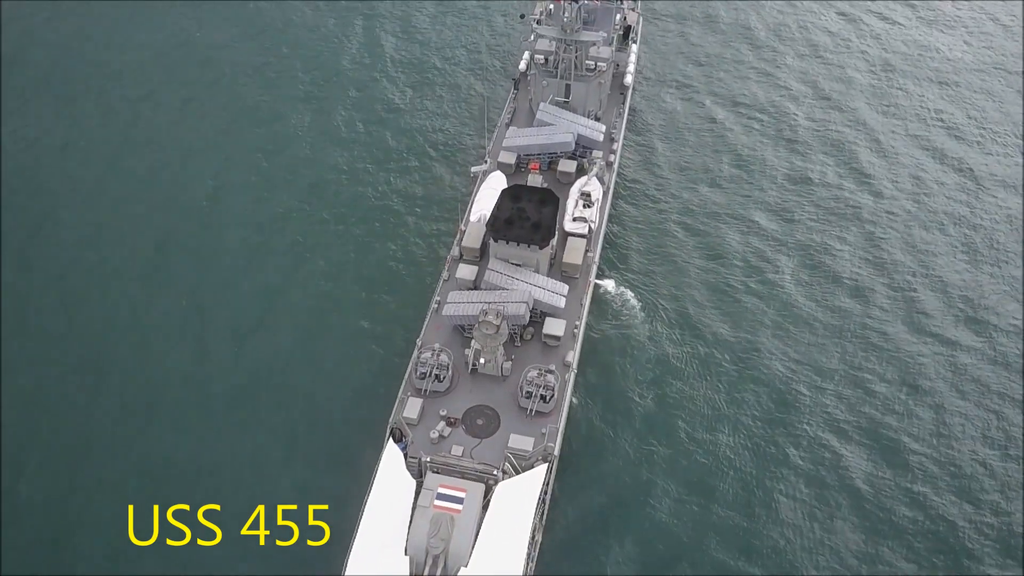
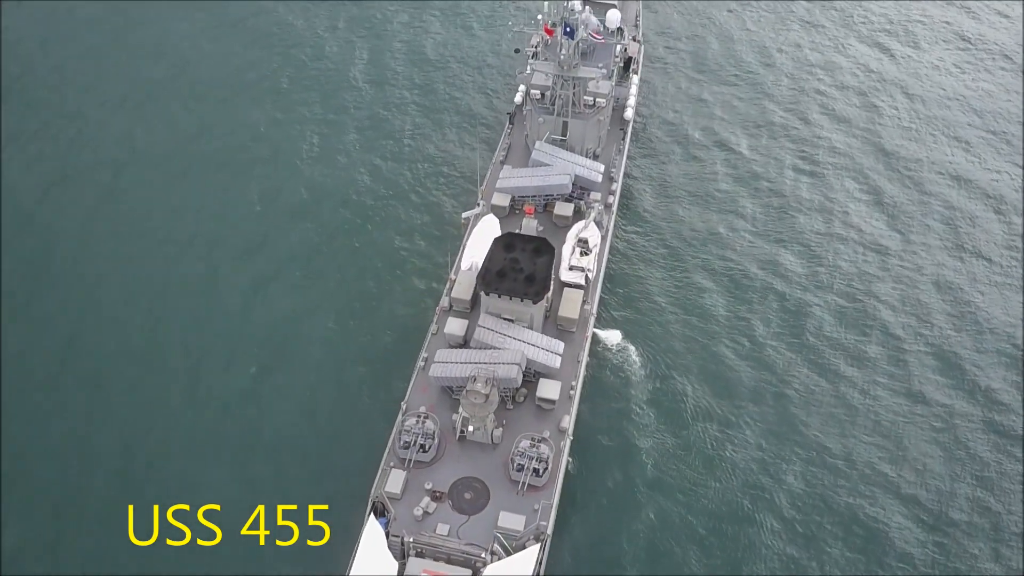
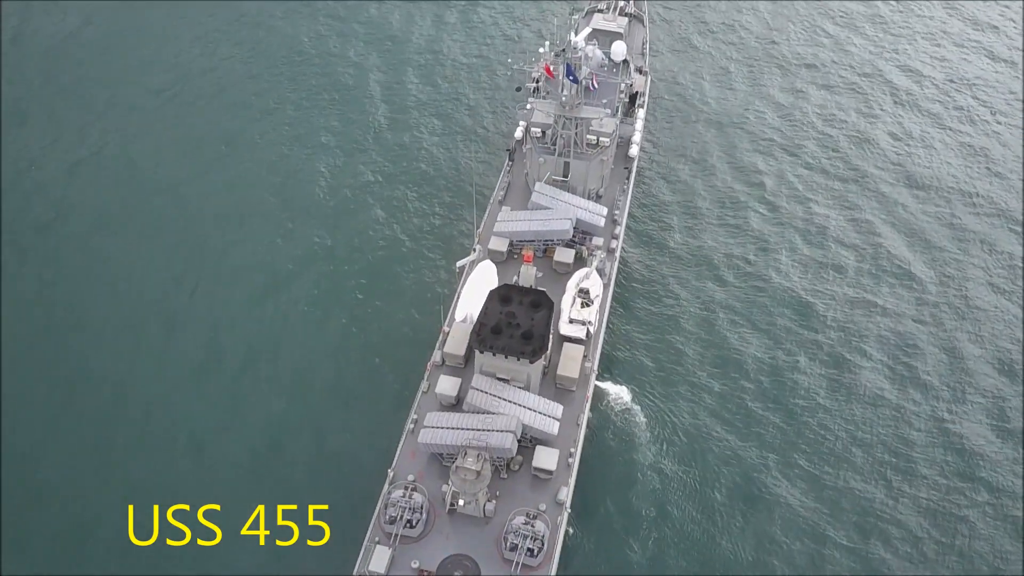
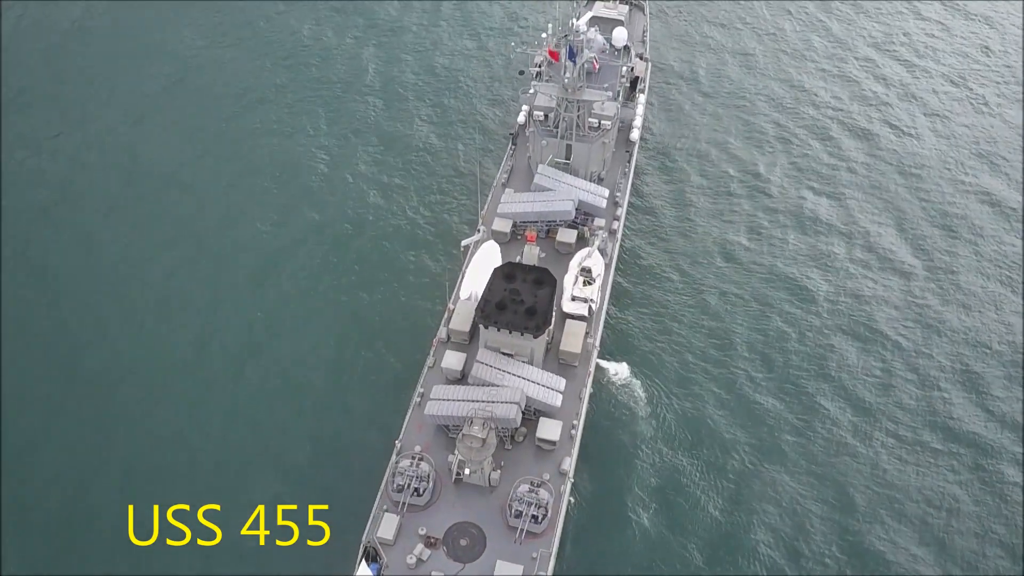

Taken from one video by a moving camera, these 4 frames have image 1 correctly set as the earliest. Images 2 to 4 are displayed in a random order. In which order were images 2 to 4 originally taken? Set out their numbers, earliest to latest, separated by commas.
2, 4, 3
